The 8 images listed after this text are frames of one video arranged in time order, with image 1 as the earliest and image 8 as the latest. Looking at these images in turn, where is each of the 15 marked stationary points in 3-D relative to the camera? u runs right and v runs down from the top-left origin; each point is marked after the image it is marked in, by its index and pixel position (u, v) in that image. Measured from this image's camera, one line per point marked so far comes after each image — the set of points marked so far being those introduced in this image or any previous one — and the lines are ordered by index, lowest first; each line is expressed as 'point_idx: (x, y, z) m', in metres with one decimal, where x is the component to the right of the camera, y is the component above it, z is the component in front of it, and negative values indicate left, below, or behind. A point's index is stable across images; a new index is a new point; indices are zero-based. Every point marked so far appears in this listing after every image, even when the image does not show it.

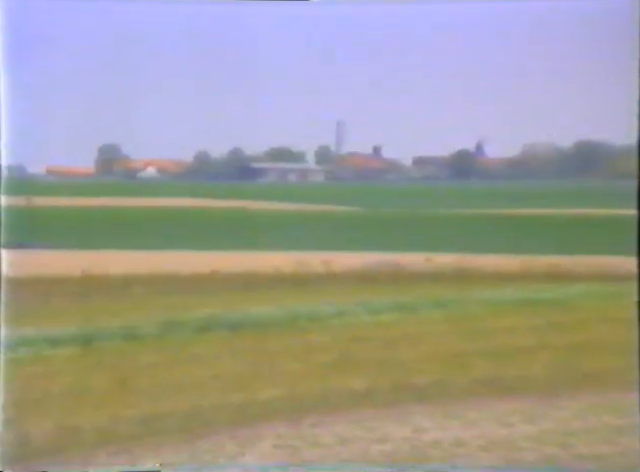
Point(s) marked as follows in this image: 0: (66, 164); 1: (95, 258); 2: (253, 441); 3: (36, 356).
0: (-0.9, +0.3, +5.8) m
1: (-0.8, -0.1, +5.9) m
2: (-0.2, -0.8, +6.2) m
3: (-1.1, -0.4, +5.9) m
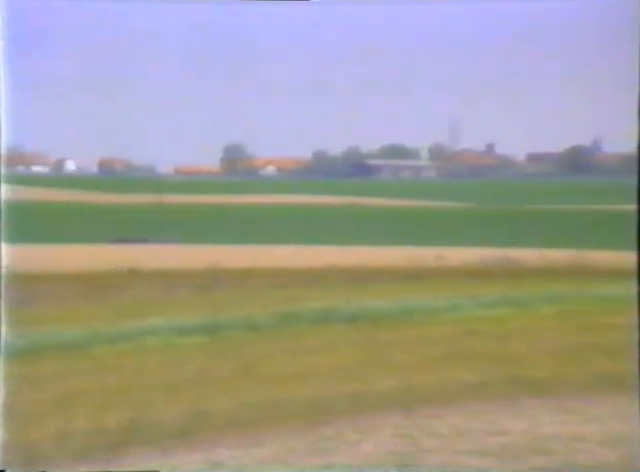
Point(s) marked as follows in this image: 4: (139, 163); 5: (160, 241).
0: (-0.5, +0.3, +6.0) m
1: (-0.4, -0.1, +6.1) m
2: (+0.2, -0.8, +6.4) m
3: (-0.6, -0.4, +6.2) m
4: (-0.7, +0.3, +6.0) m
5: (-0.6, 0.0, +6.1) m
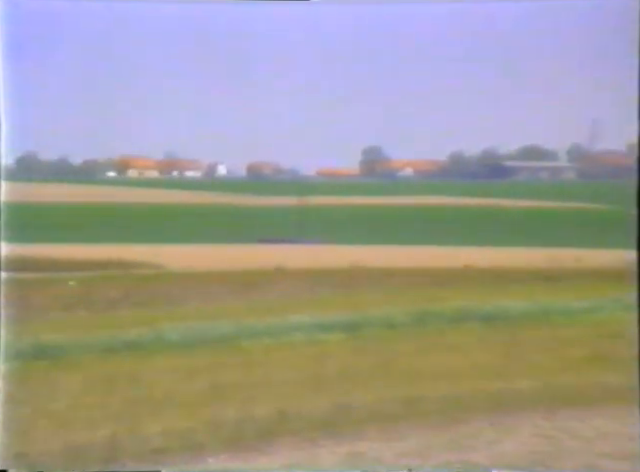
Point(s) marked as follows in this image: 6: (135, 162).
0: (+0.1, +0.3, +6.3) m
1: (+0.1, -0.1, +6.4) m
2: (+0.8, -0.8, +6.6) m
3: (0.0, -0.4, +6.5) m
4: (-0.1, +0.3, +6.3) m
5: (0.0, 0.0, +6.3) m
6: (-0.7, +0.3, +6.2) m
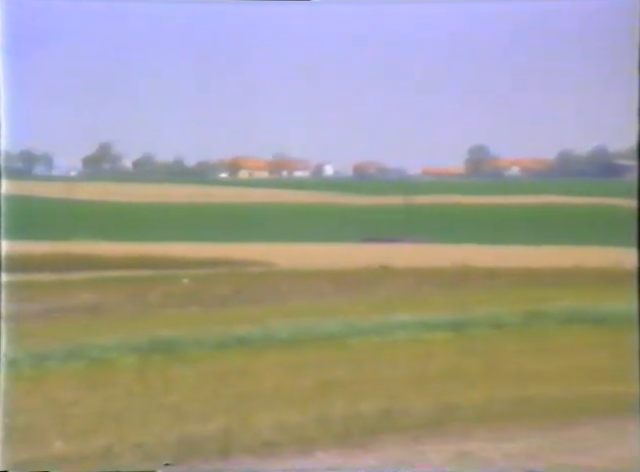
0: (+0.5, +0.3, +6.5) m
1: (+0.6, -0.1, +6.5) m
2: (+1.3, -0.8, +6.6) m
3: (+0.4, -0.4, +6.6) m
4: (+0.3, +0.3, +6.5) m
5: (+0.4, 0.0, +6.5) m
6: (-0.3, +0.3, +6.4) m
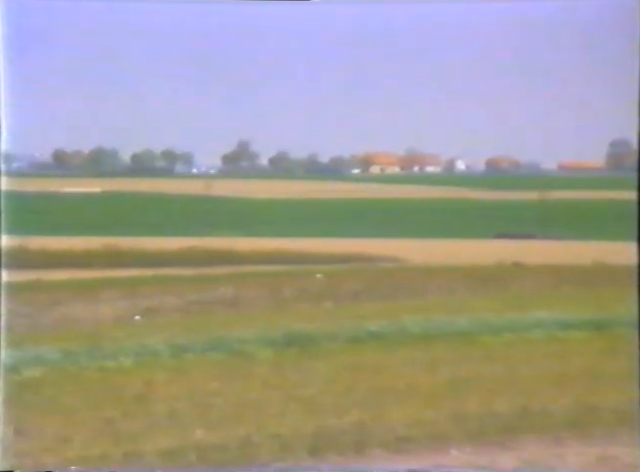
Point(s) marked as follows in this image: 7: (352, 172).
0: (+1.0, +0.3, +6.5) m
1: (+1.1, -0.1, +6.5) m
2: (+1.8, -0.8, +6.6) m
3: (+1.0, -0.4, +6.7) m
4: (+0.9, +0.3, +6.5) m
5: (+1.0, 0.0, +6.5) m
6: (+0.2, +0.3, +6.5) m
7: (+0.1, +0.3, +6.6) m
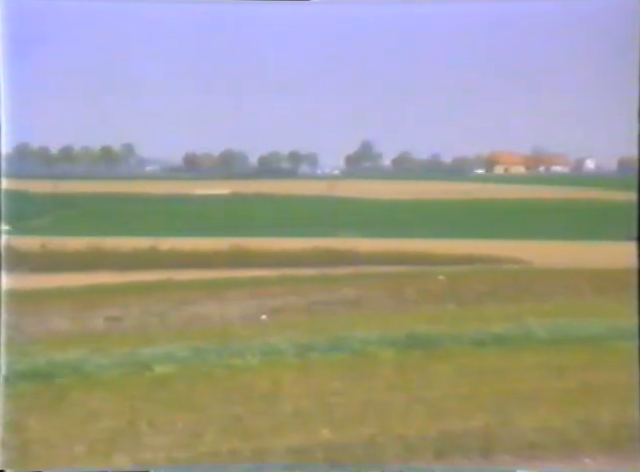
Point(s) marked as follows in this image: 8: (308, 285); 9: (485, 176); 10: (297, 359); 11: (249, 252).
0: (+1.5, +0.3, +6.3) m
1: (+1.6, -0.1, +6.3) m
2: (+2.3, -0.8, +6.2) m
3: (+1.5, -0.4, +6.4) m
4: (+1.3, +0.3, +6.3) m
5: (+1.4, 0.0, +6.3) m
6: (+0.8, +0.3, +6.5) m
7: (+0.7, +0.3, +6.5) m
8: (-0.1, -0.2, +6.6) m
9: (+0.7, +0.2, +6.5) m
10: (-0.1, -0.5, +6.6) m
11: (-0.3, -0.1, +6.5) m
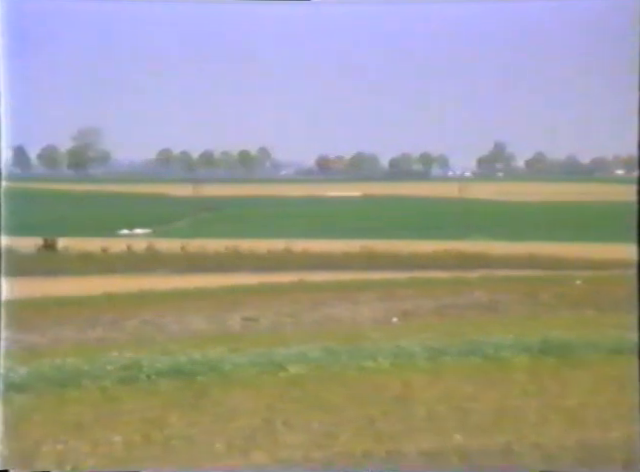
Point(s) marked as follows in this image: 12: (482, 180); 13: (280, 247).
0: (+2.0, +0.3, +5.9) m
1: (+2.1, -0.1, +5.9) m
2: (+2.7, -0.8, +5.7) m
3: (+2.0, -0.4, +6.1) m
4: (+1.8, +0.3, +6.0) m
5: (+1.9, 0.0, +6.0) m
6: (+1.3, +0.3, +6.3) m
7: (+1.2, +0.2, +6.3) m
8: (+0.5, -0.2, +6.5) m
9: (+1.2, +0.2, +6.3) m
10: (+0.5, -0.5, +6.6) m
11: (+0.3, -0.1, +6.5) m
12: (+0.7, +0.2, +6.5) m
13: (-0.2, 0.0, +6.5) m
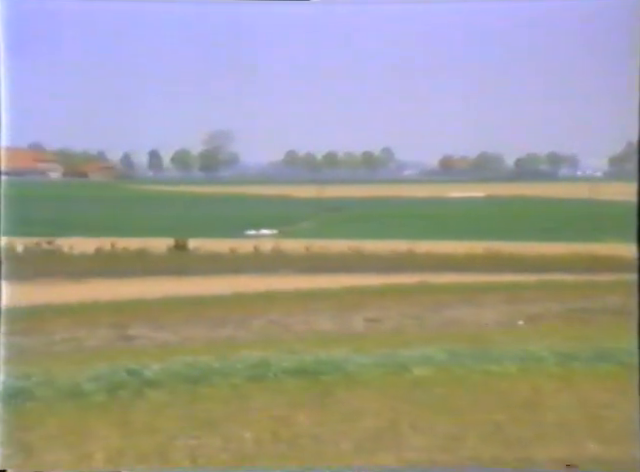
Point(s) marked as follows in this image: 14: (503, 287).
0: (+2.3, +0.3, +5.5) m
1: (+2.4, -0.1, +5.4) m
2: (+3.0, -0.8, +5.1) m
3: (+2.4, -0.4, +5.6) m
4: (+2.2, +0.3, +5.6) m
5: (+2.3, 0.0, +5.5) m
6: (+1.7, +0.3, +5.9) m
7: (+1.6, +0.2, +6.0) m
8: (+1.0, -0.2, +6.4) m
9: (+1.6, +0.2, +6.0) m
10: (+1.0, -0.5, +6.4) m
11: (+0.8, -0.1, +6.4) m
12: (+1.2, +0.2, +6.3) m
13: (+0.4, 0.0, +6.5) m
14: (+0.8, -0.2, +6.4) m
